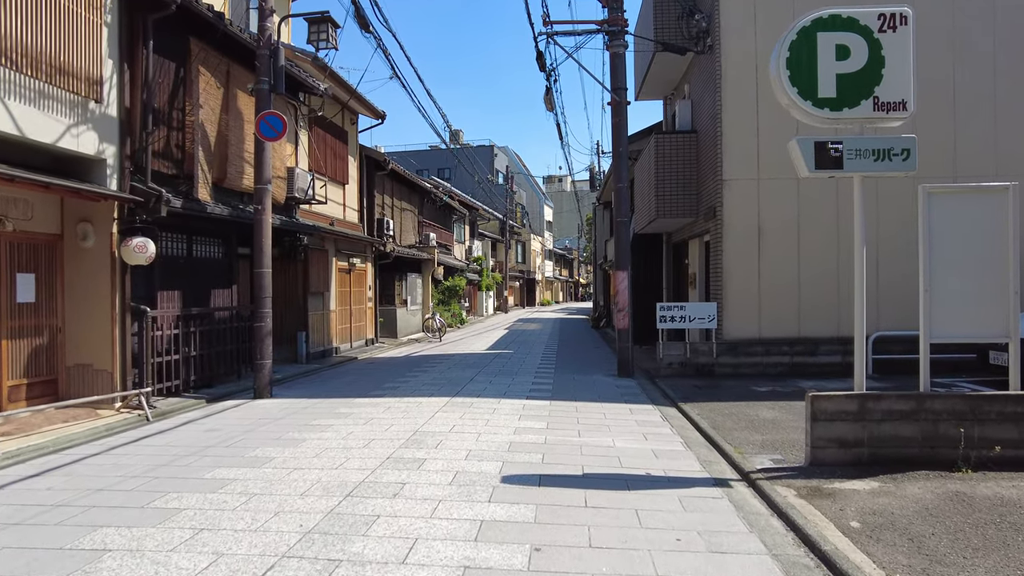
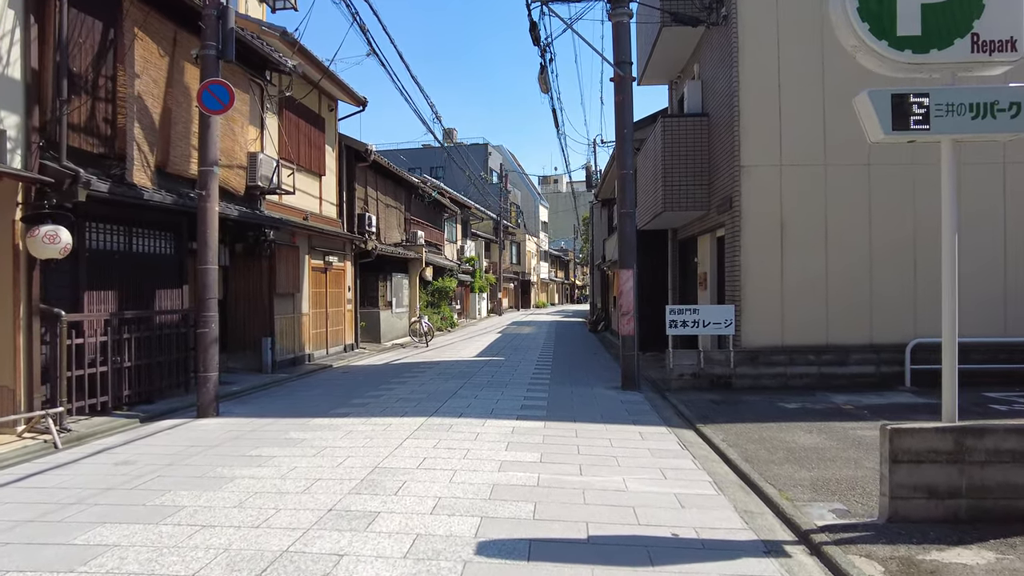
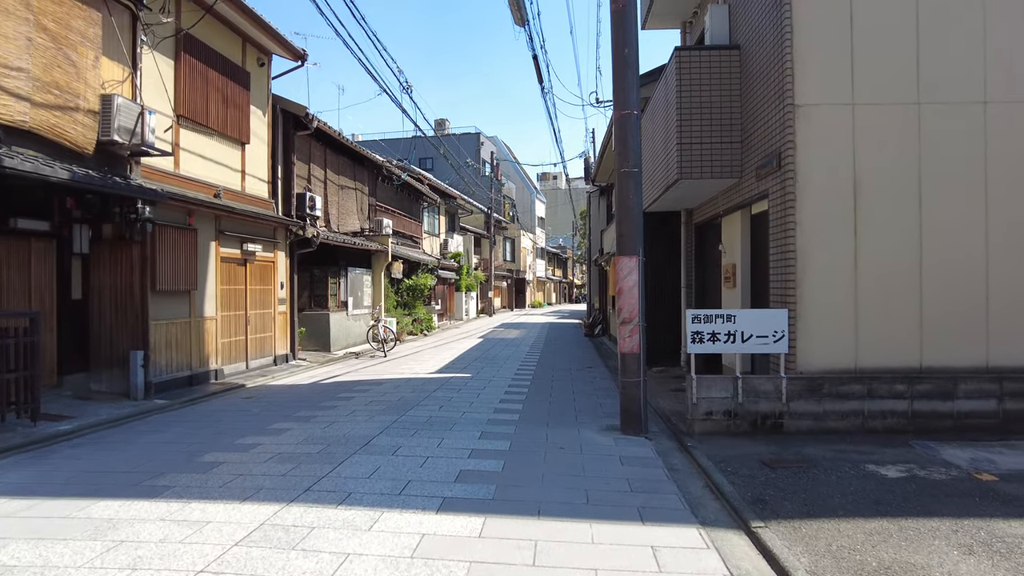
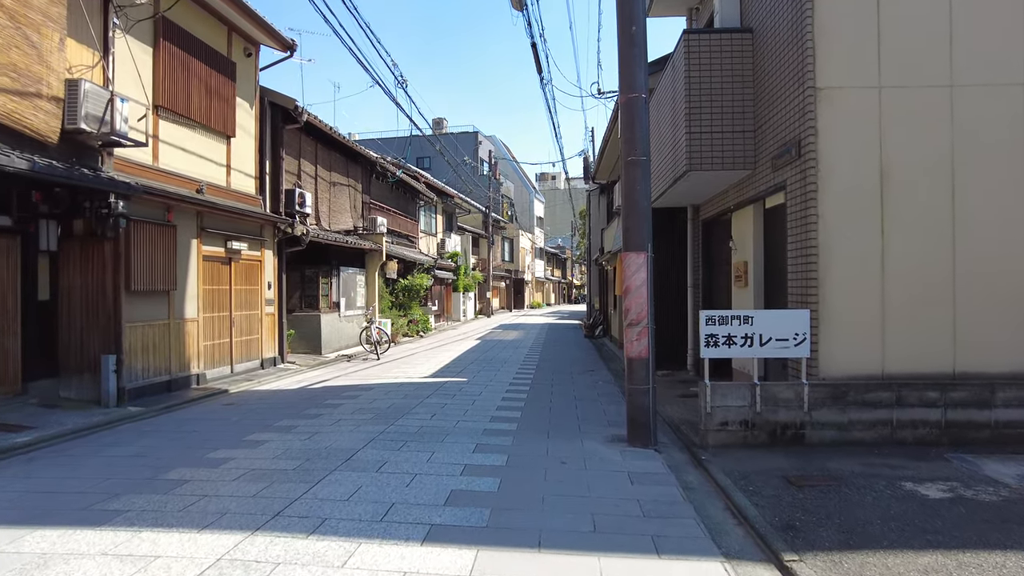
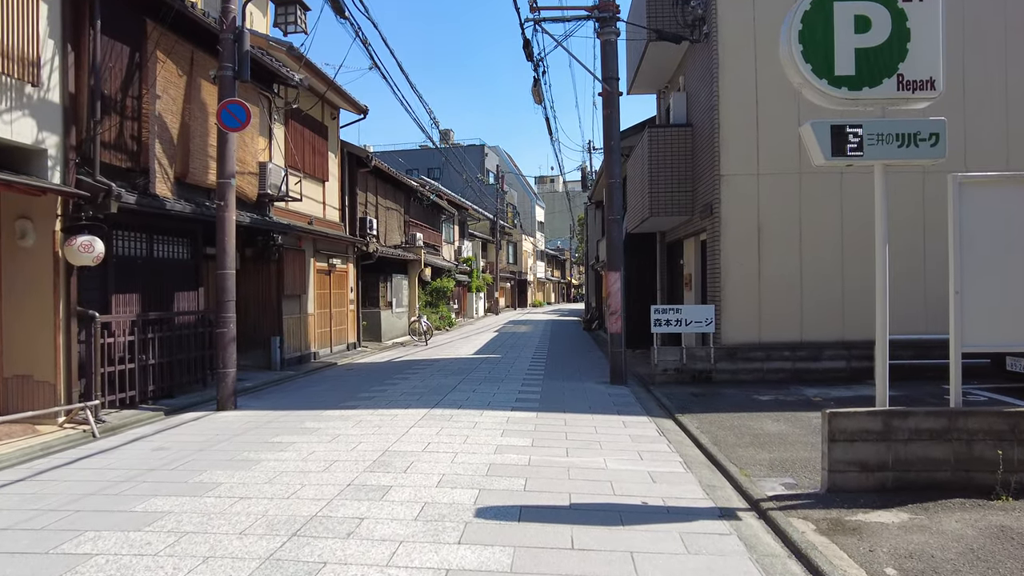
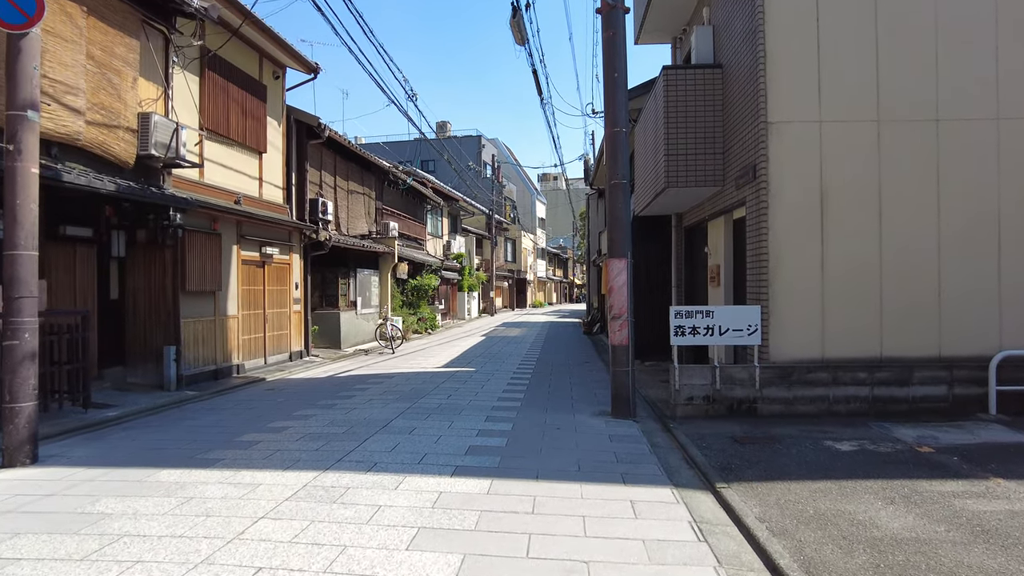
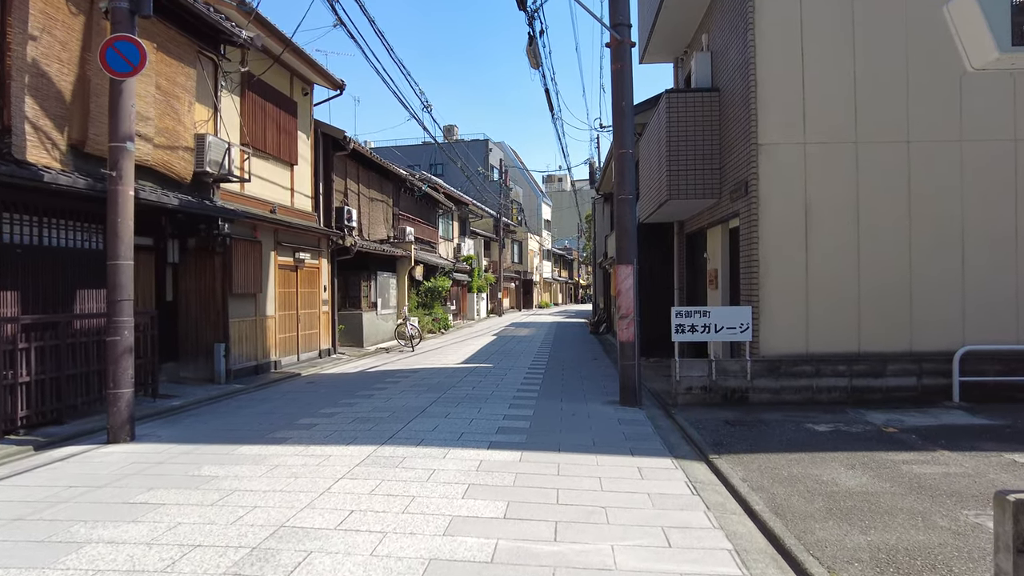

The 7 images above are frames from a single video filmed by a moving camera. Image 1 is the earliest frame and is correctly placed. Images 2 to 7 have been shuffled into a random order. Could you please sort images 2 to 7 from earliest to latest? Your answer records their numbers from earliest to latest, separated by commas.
5, 2, 7, 6, 3, 4
